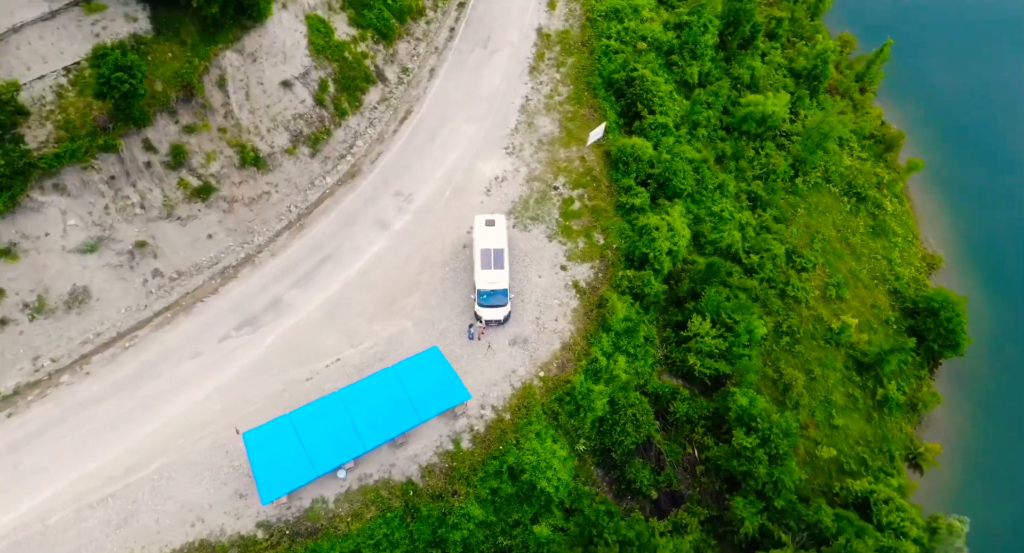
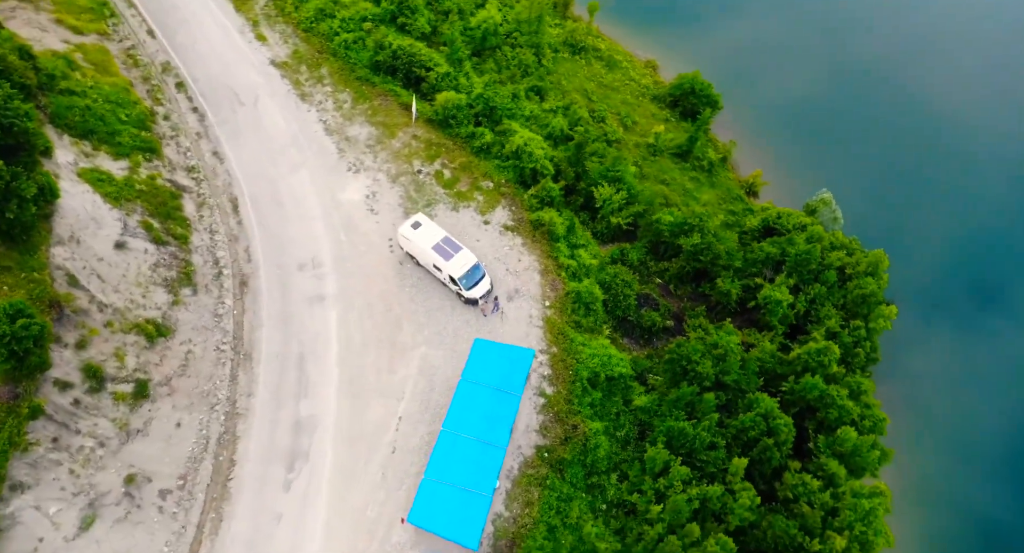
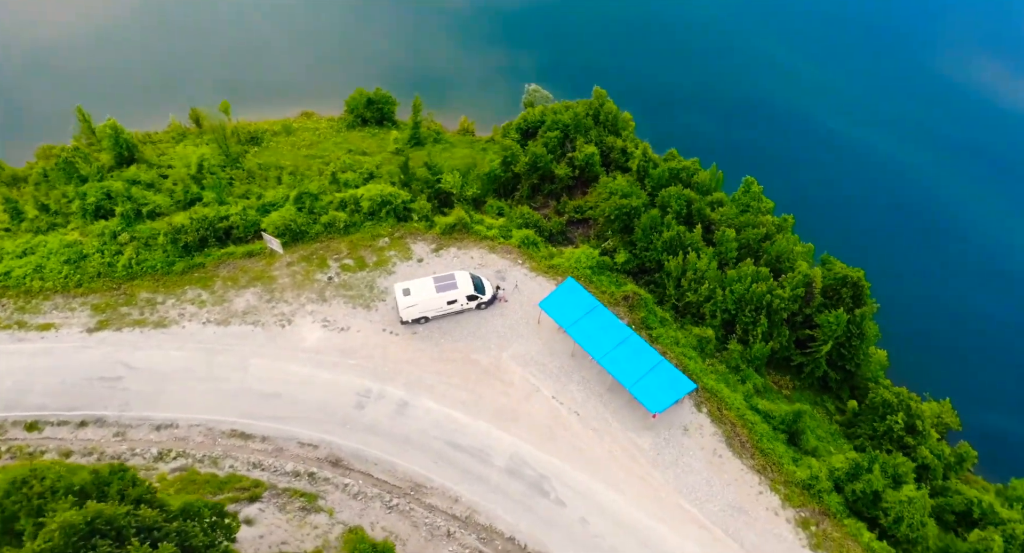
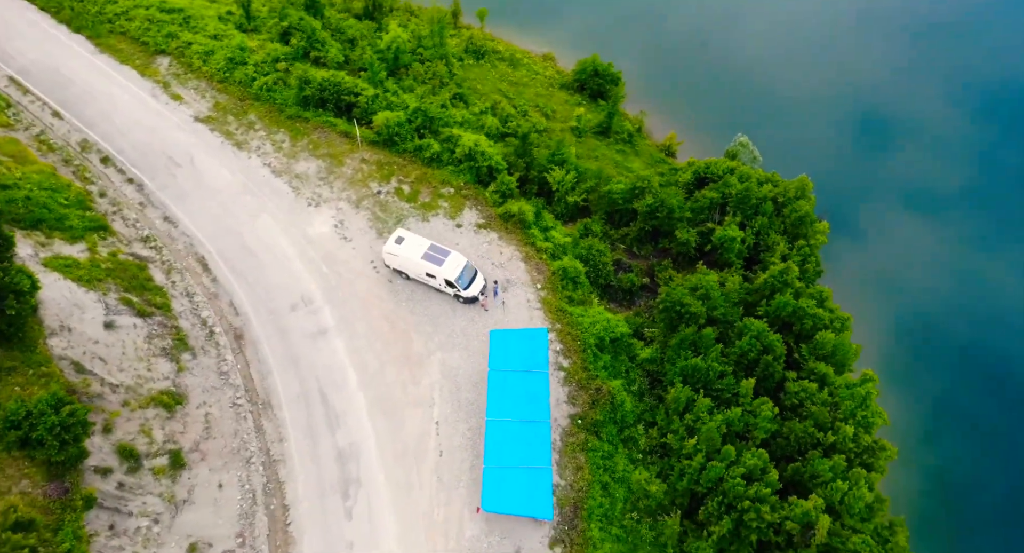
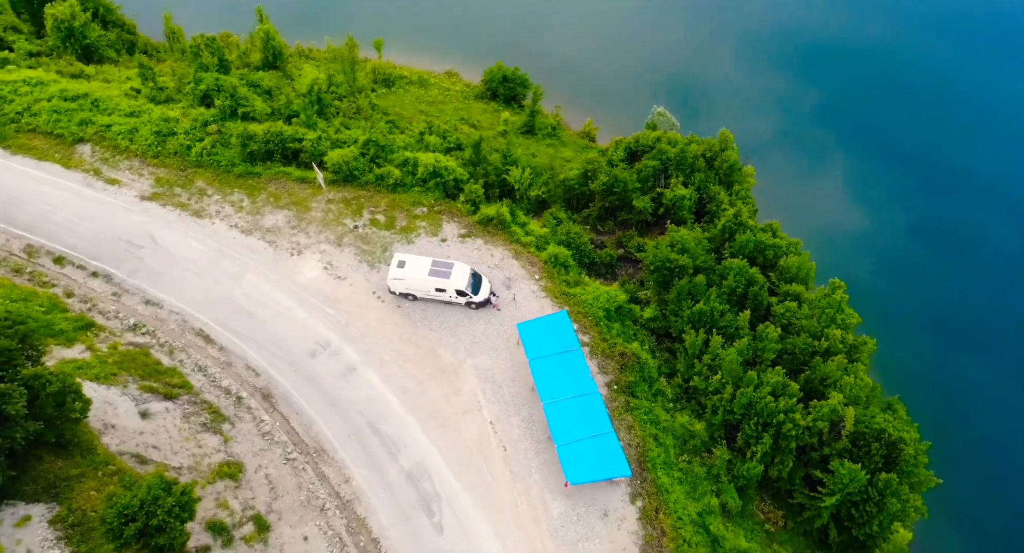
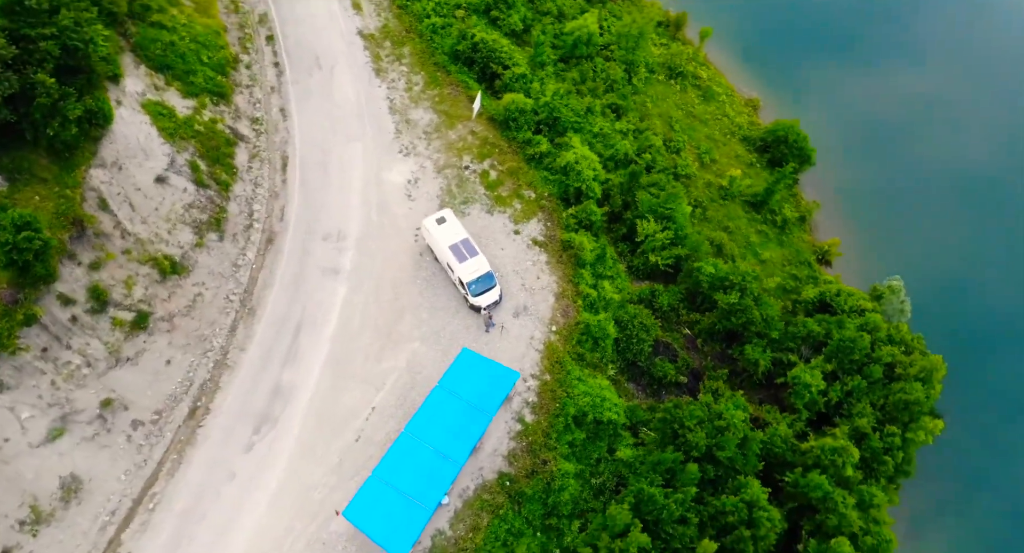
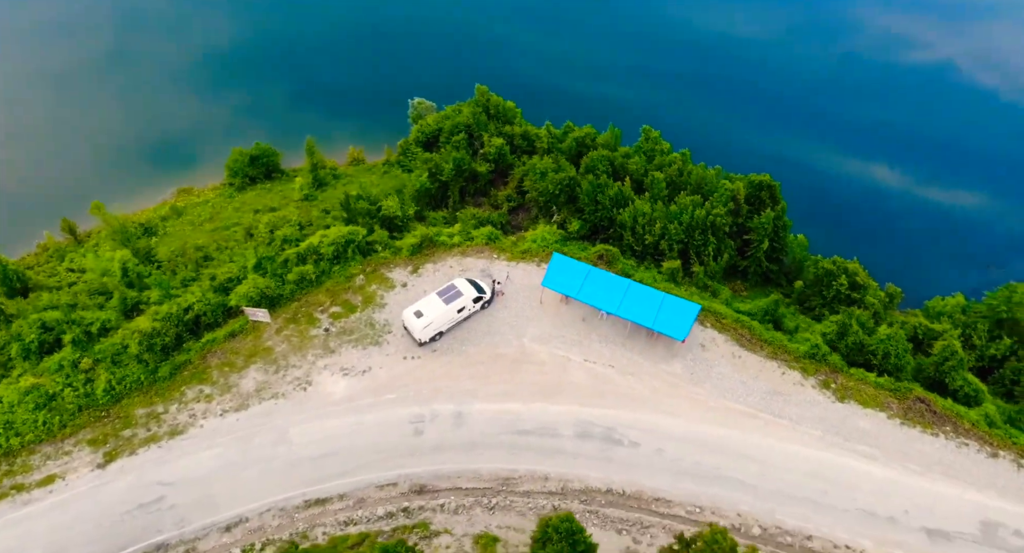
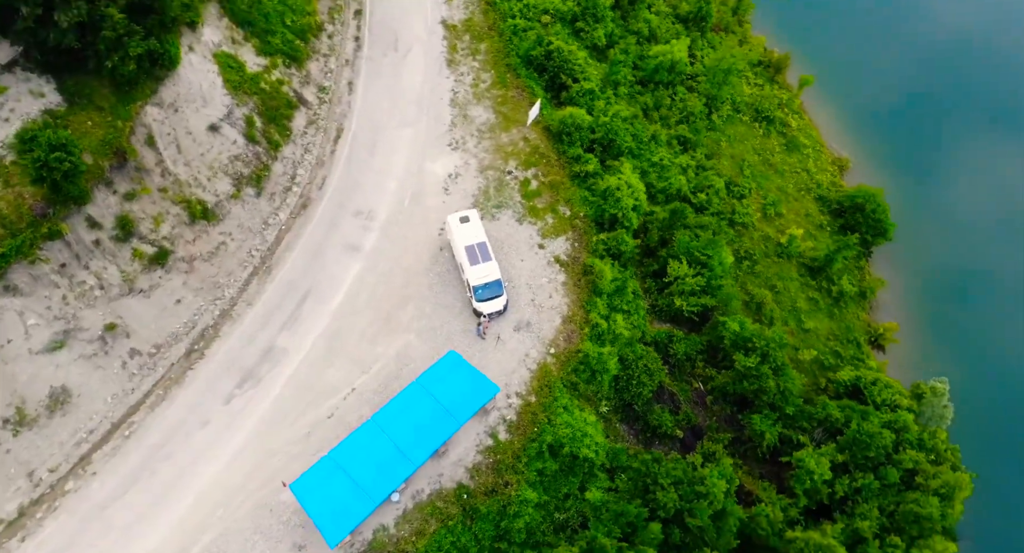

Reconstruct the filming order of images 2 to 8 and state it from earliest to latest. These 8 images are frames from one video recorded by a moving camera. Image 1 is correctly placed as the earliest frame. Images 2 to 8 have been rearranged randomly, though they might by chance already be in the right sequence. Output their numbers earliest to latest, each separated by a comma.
8, 6, 2, 4, 5, 3, 7
